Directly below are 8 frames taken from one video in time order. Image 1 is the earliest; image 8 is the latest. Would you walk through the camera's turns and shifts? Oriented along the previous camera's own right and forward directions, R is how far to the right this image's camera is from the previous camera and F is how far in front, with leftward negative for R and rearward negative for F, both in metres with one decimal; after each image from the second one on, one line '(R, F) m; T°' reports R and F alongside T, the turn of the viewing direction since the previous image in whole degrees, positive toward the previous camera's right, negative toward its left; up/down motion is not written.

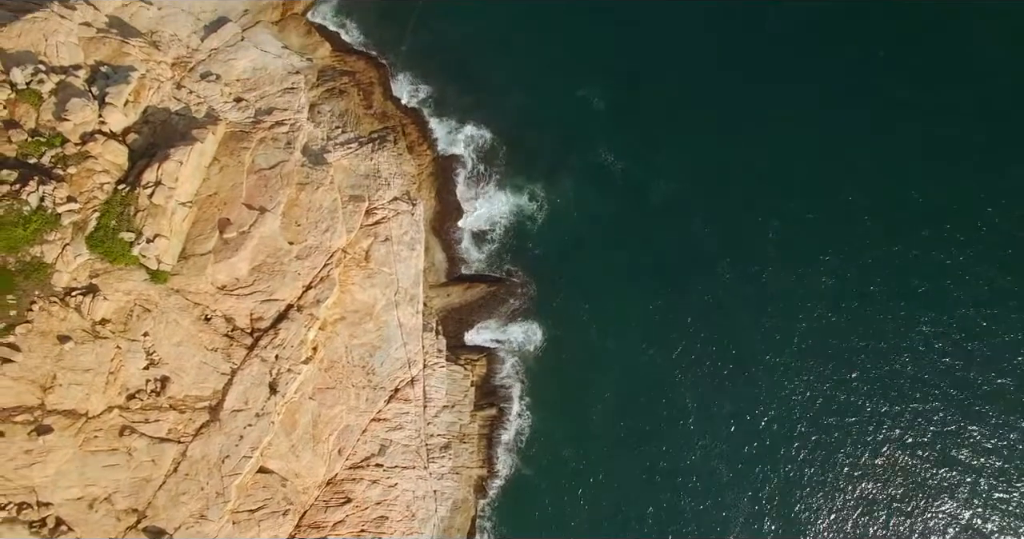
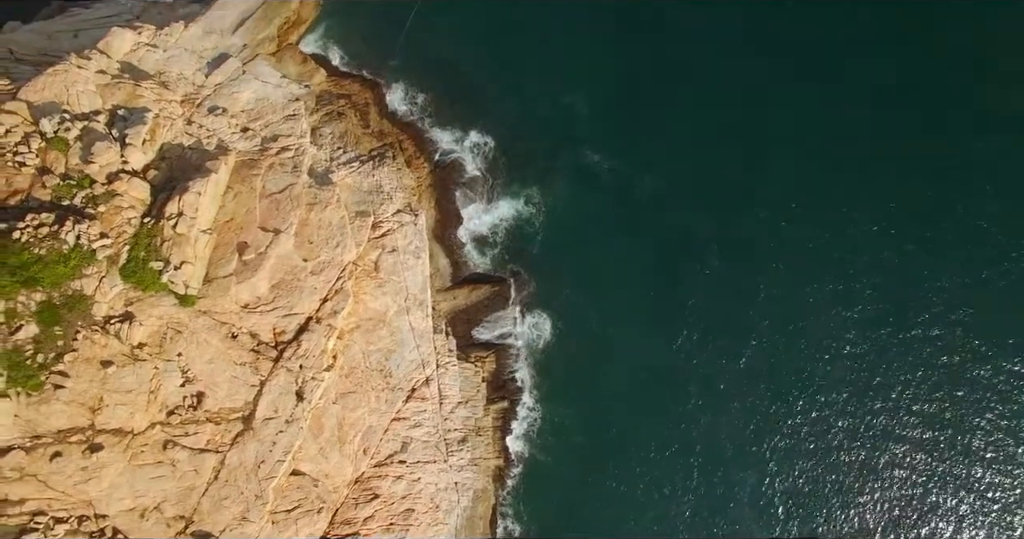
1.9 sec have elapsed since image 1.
(0.0, -2.7) m; 0°
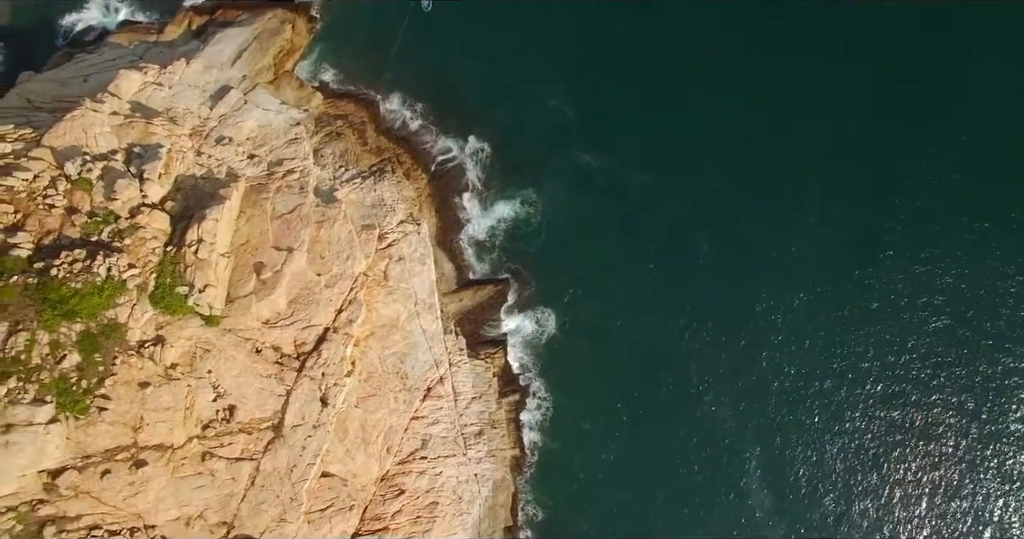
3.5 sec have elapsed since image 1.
(-0.1, -2.5) m; 0°
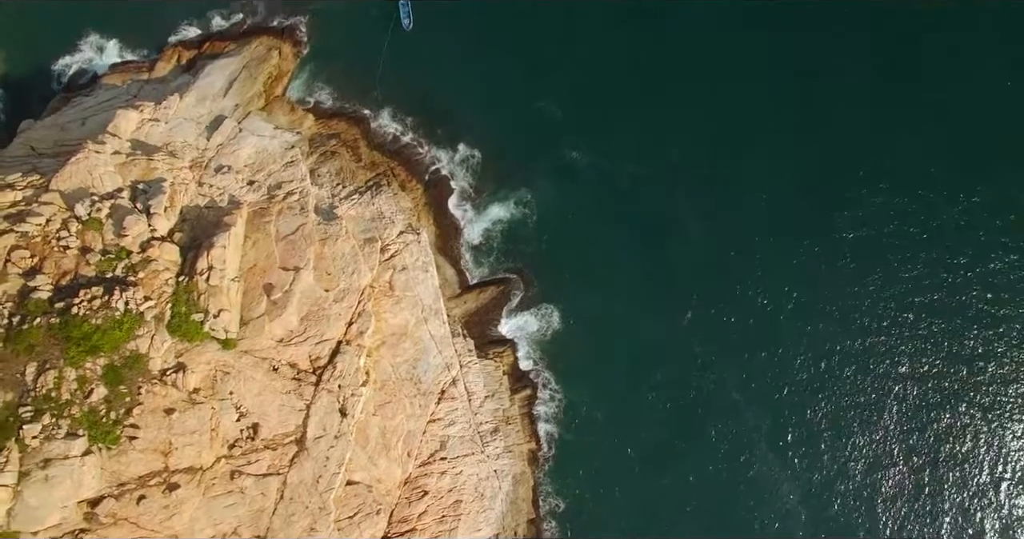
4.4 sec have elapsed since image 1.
(0.0, -1.4) m; 0°
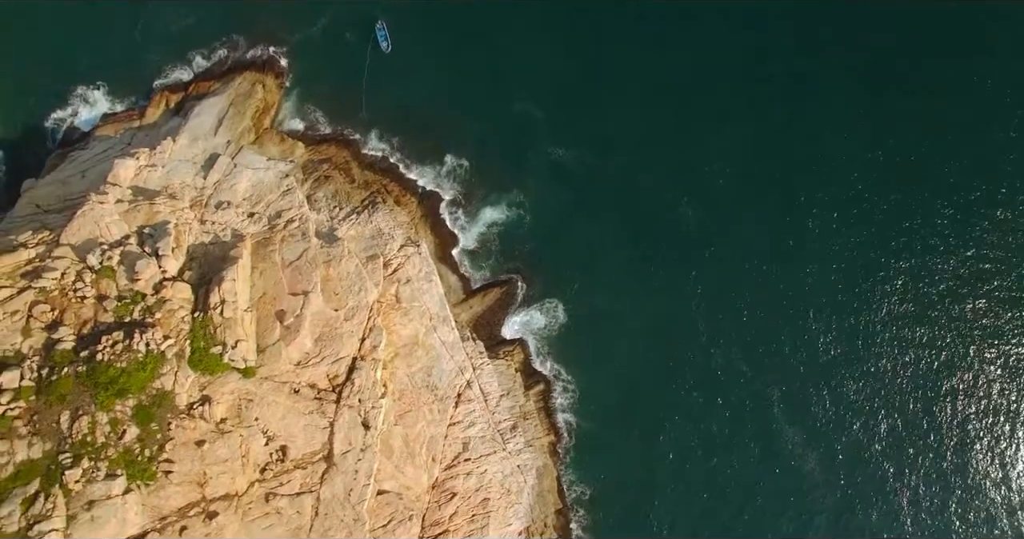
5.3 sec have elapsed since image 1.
(0.0, -1.4) m; 0°
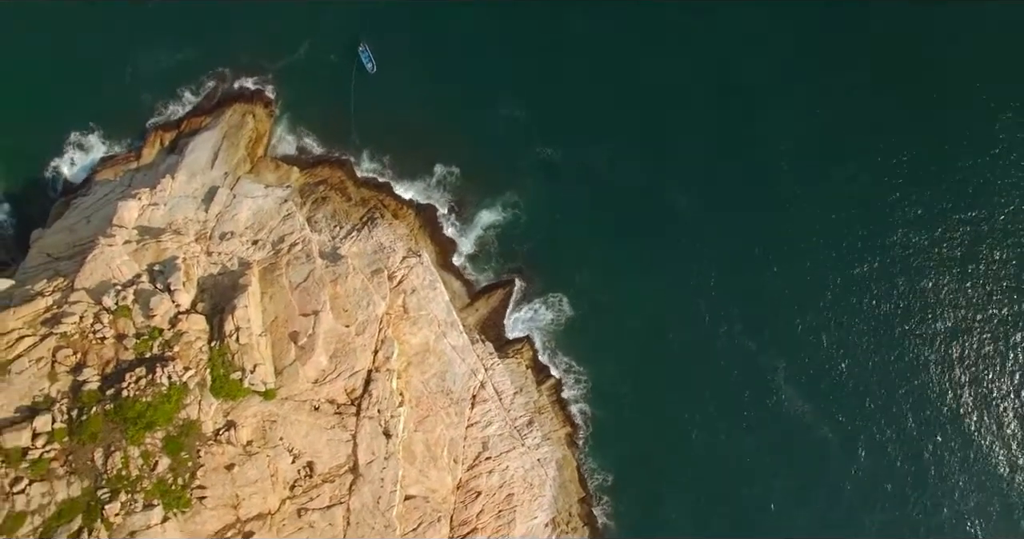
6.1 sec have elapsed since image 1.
(0.0, -1.3) m; 0°
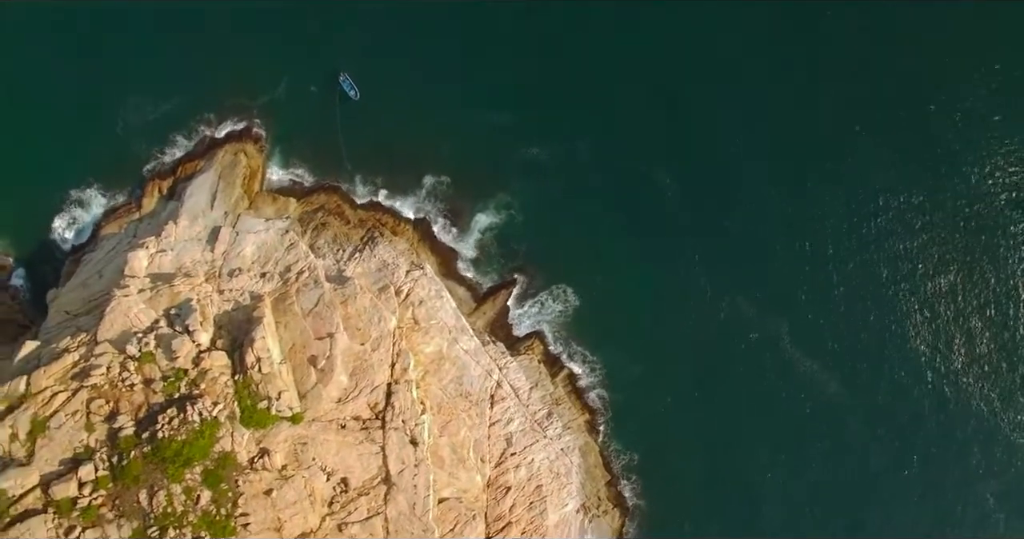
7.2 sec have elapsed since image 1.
(0.0, -1.6) m; 0°
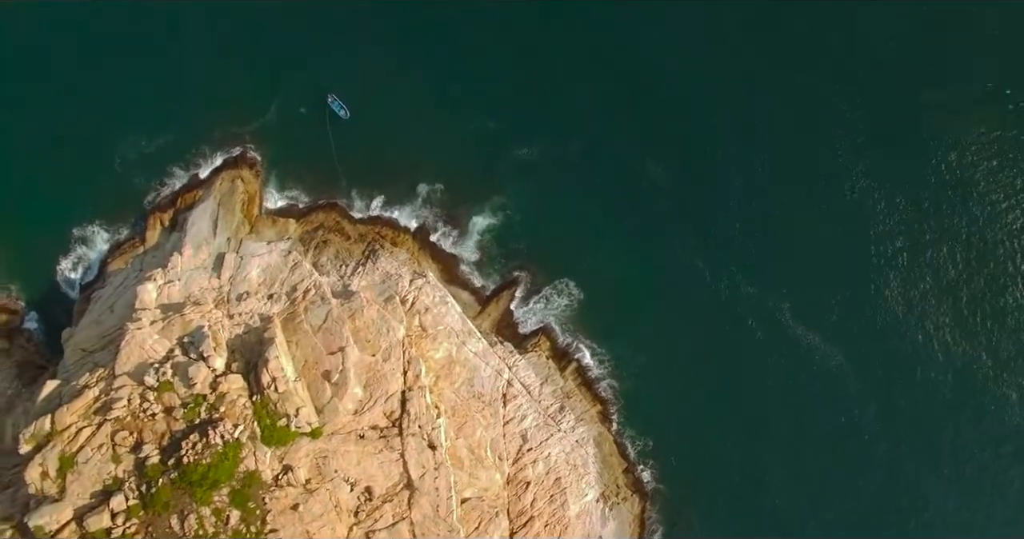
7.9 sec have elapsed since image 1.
(0.0, -1.0) m; 0°
